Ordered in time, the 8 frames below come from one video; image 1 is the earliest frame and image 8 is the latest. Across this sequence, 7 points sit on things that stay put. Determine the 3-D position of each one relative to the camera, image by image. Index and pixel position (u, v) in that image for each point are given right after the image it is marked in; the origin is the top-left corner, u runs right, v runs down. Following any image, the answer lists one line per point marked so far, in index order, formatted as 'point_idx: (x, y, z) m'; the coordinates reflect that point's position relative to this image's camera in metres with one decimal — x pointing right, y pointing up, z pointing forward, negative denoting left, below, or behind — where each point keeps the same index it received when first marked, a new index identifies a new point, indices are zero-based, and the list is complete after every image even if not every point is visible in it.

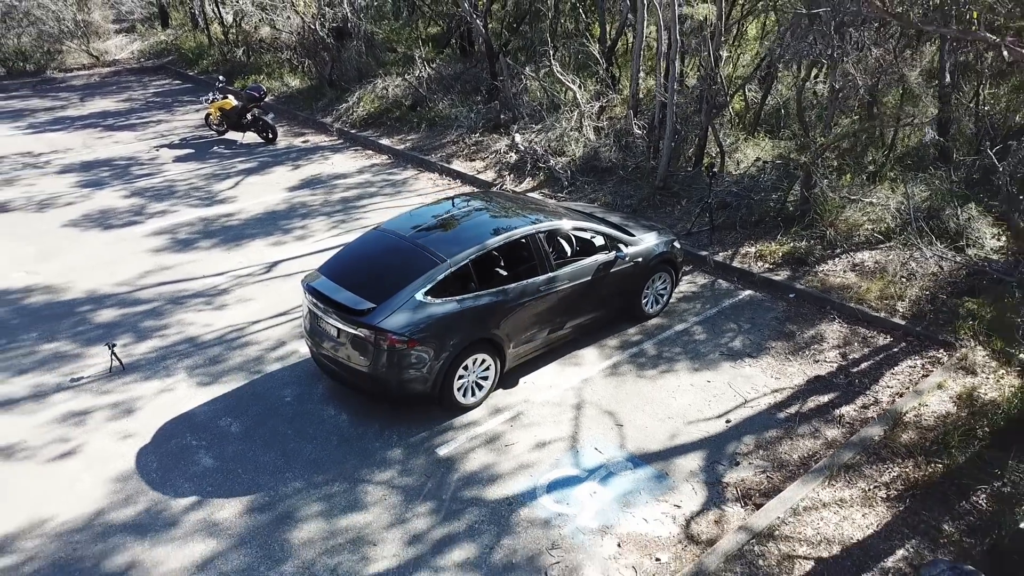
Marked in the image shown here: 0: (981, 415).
0: (+3.4, -0.9, +5.3) m
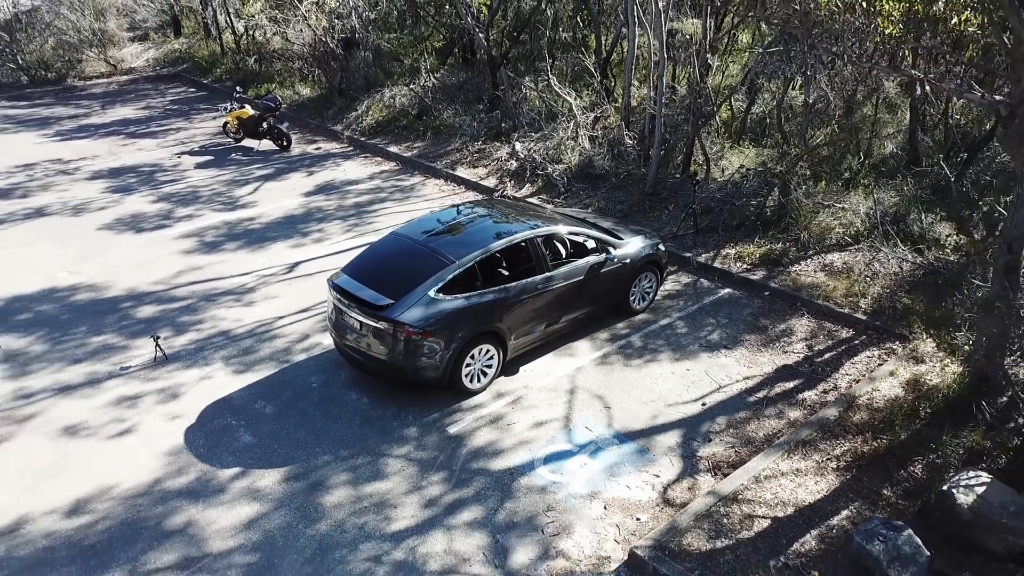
0: (+3.5, -0.9, +6.0) m
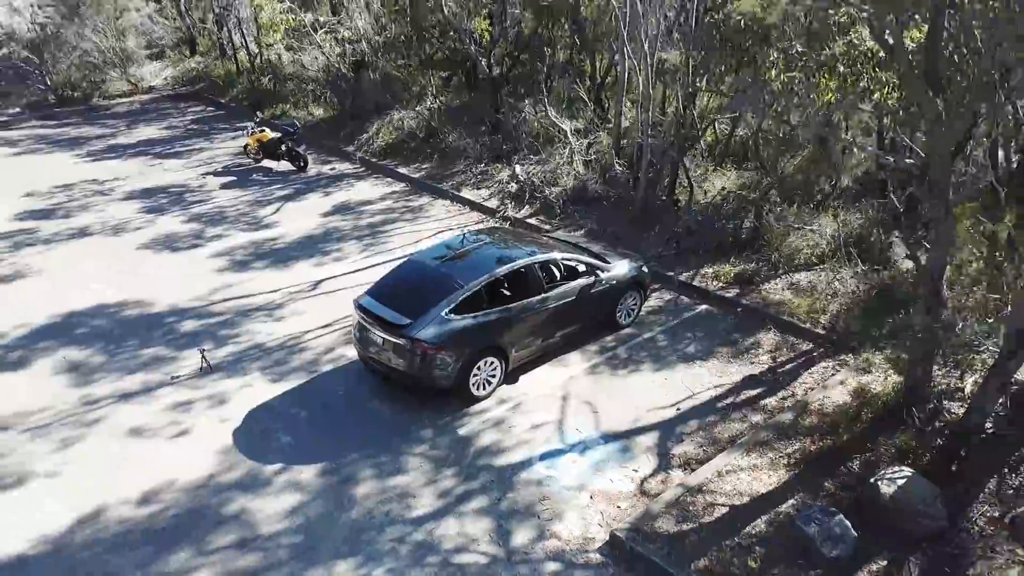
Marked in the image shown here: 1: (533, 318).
0: (+3.5, -1.1, +7.0) m
1: (+0.2, -0.3, +7.6) m
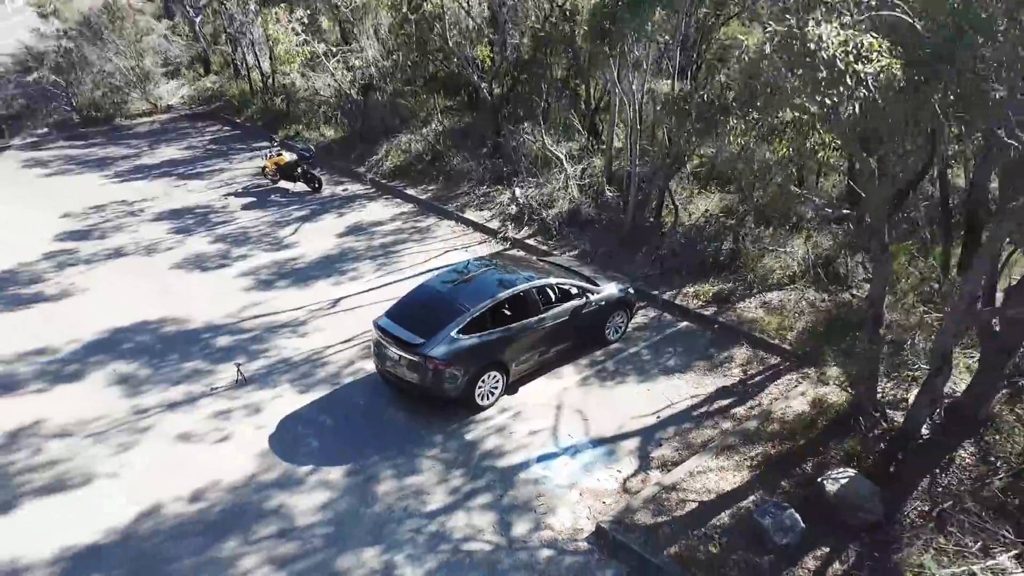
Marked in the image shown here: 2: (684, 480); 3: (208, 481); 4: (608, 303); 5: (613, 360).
0: (+3.5, -1.4, +8.0) m
1: (+0.2, -0.6, +8.6) m
2: (+1.7, -1.9, +7.2) m
3: (-3.1, -2.0, +7.4) m
4: (+1.3, -0.2, +9.4) m
5: (+1.3, -0.9, +9.3) m
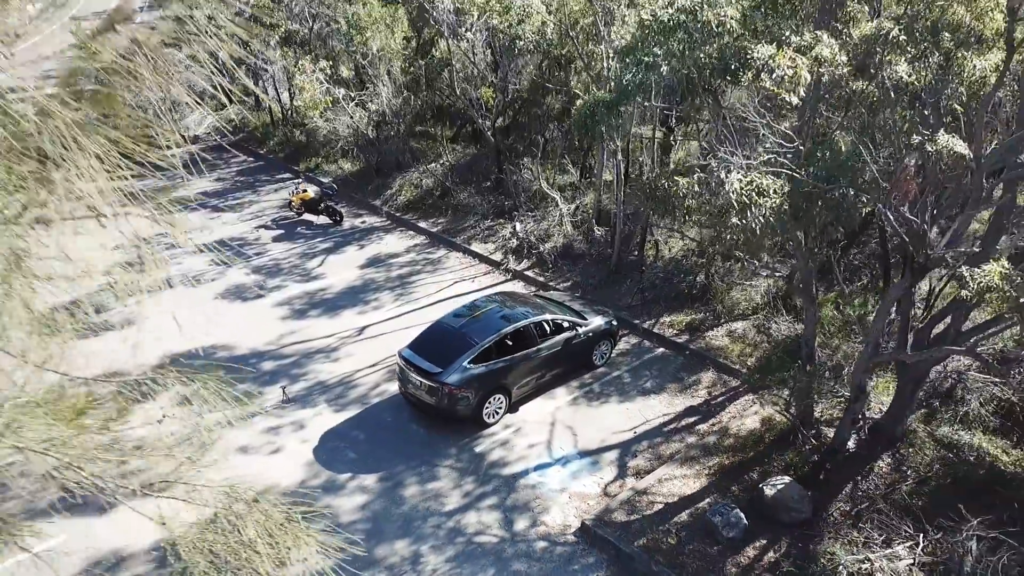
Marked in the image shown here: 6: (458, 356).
0: (+3.5, -1.9, +9.7) m
1: (+0.2, -1.1, +10.3) m
2: (+1.8, -2.4, +8.9) m
3: (-3.1, -2.5, +9.1) m
4: (+1.3, -0.7, +11.0) m
5: (+1.3, -1.4, +10.9) m
6: (-0.7, -0.9, +9.8) m
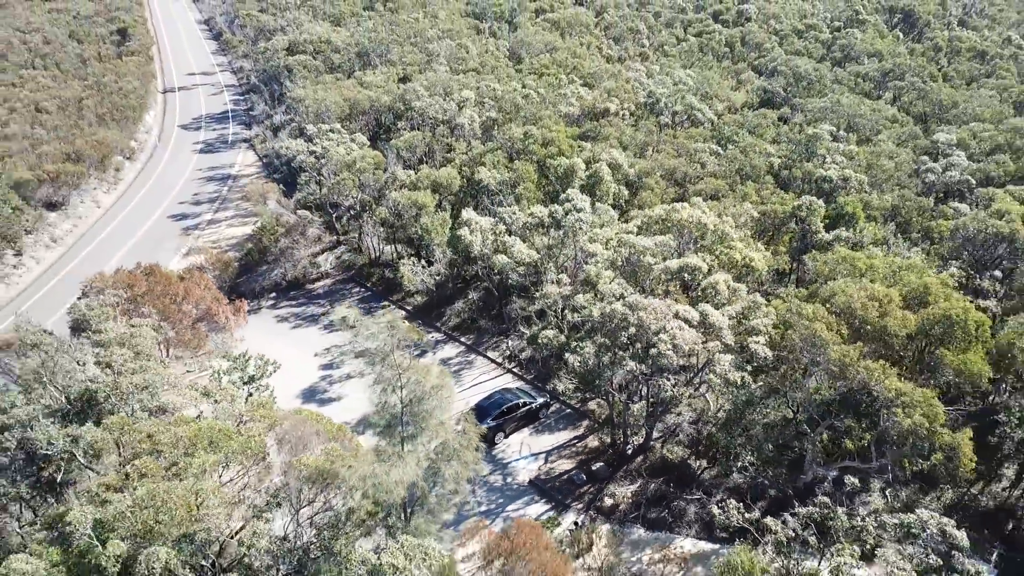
0: (+3.3, -5.7, +25.8) m
1: (0.0, -4.9, +26.4) m
2: (+1.5, -6.2, +25.0) m
3: (-3.3, -6.3, +25.2) m
4: (+1.1, -4.5, +27.1) m
5: (+1.1, -5.2, +27.0) m
6: (-0.9, -4.7, +25.8) m
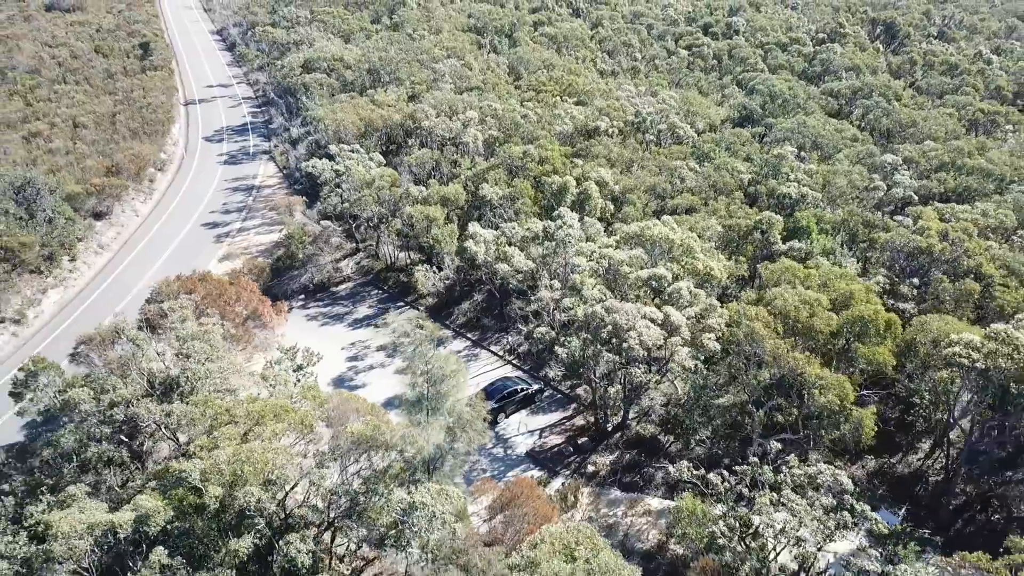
0: (+3.3, -5.9, +30.8) m
1: (0.0, -5.0, +31.4) m
2: (+1.5, -6.4, +30.0) m
3: (-3.3, -6.5, +30.1) m
4: (+1.0, -4.6, +32.1) m
5: (+1.1, -5.4, +32.0) m
6: (-1.0, -4.9, +30.8) m
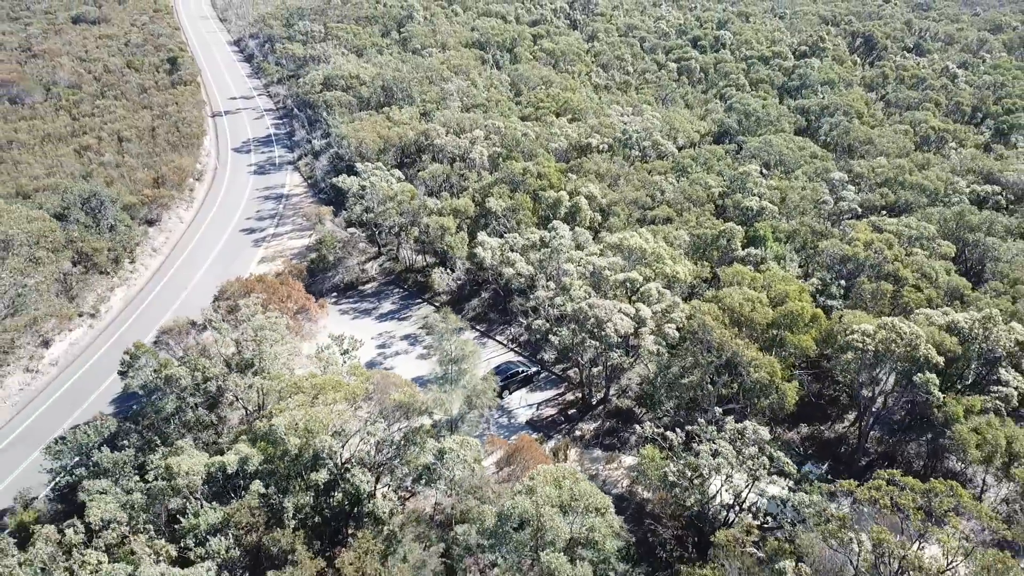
0: (+3.4, -5.9, +37.6) m
1: (+0.2, -5.0, +38.2) m
2: (+1.7, -6.4, +36.8) m
3: (-3.2, -6.5, +36.9) m
4: (+1.2, -4.6, +38.9) m
5: (+1.2, -5.4, +38.8) m
6: (-0.8, -4.9, +37.6) m
